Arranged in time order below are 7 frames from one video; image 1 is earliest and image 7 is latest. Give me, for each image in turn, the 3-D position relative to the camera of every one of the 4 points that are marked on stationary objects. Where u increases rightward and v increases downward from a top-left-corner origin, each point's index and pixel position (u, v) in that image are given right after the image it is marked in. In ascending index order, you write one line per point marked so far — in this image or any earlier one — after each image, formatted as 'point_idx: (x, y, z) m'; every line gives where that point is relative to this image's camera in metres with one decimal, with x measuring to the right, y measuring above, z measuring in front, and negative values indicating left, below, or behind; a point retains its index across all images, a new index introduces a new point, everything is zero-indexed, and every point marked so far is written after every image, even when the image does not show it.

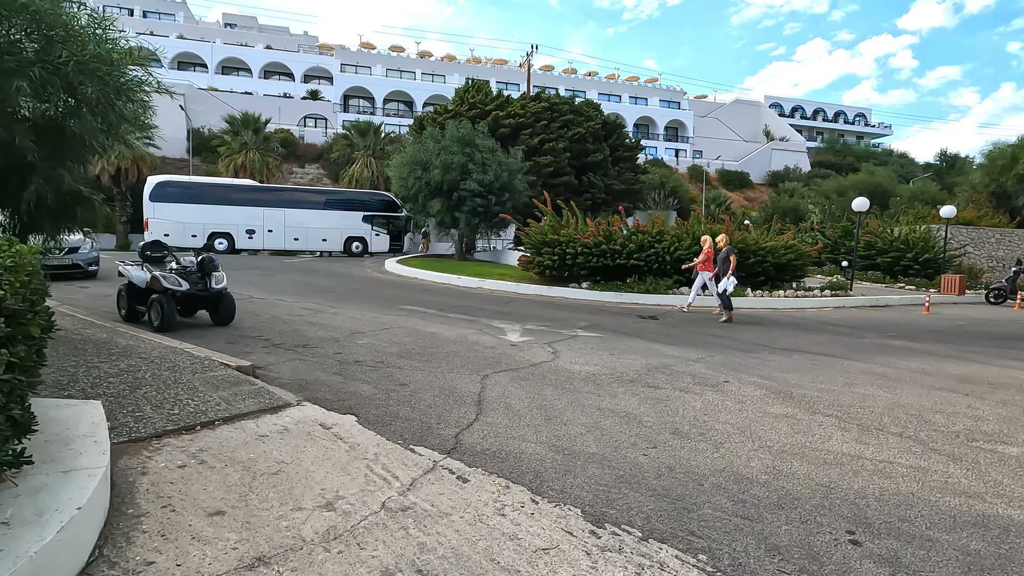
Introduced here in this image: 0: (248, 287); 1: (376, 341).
0: (-8.0, 0.0, +16.2) m
1: (-2.4, -0.9, +9.5) m
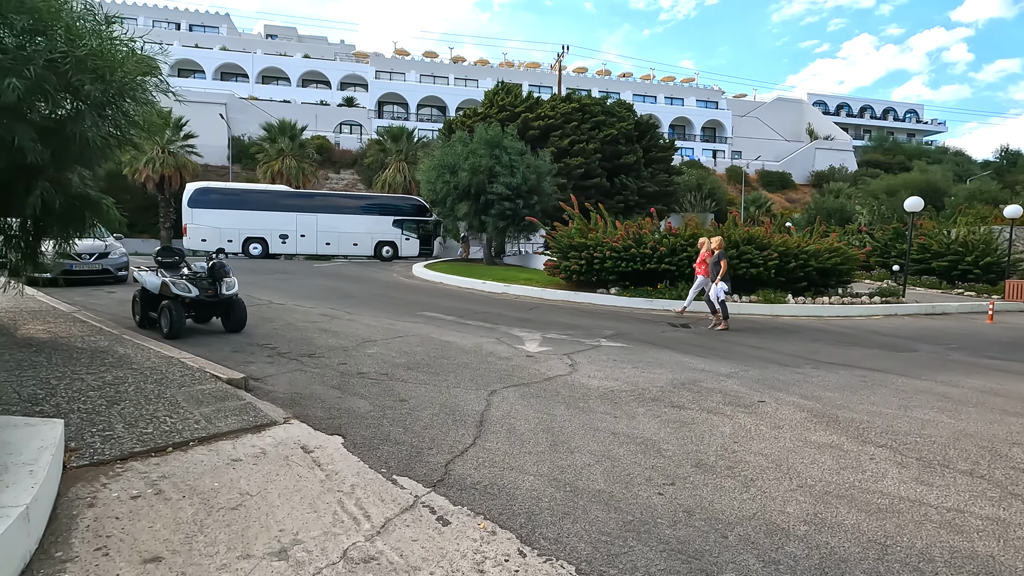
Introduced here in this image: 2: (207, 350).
0: (-7.2, -0.1, +16.2) m
1: (-2.1, -1.1, +9.1) m
2: (-4.9, -1.0, +8.6) m
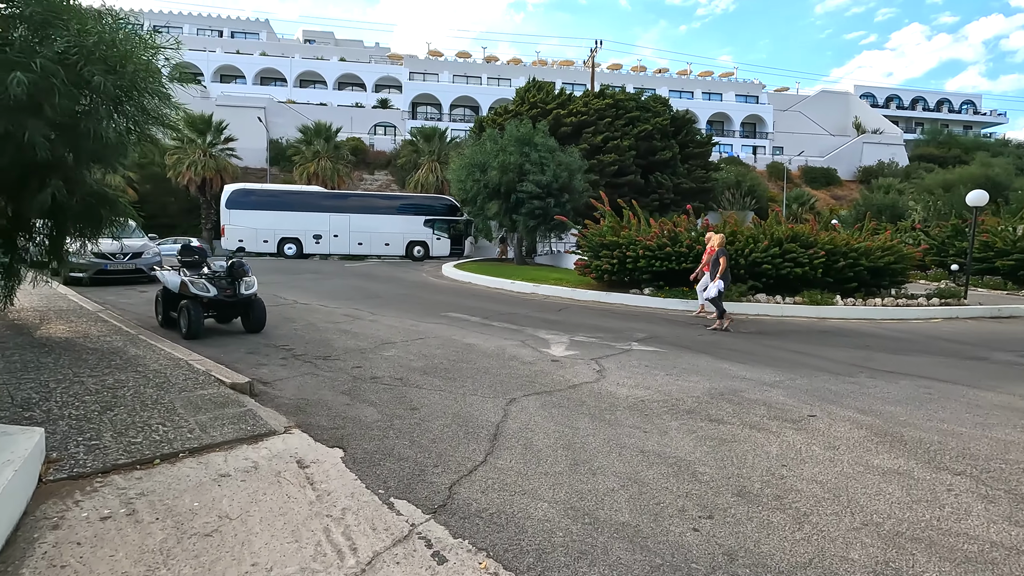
0: (-6.4, -0.1, +16.1) m
1: (-1.7, -1.0, +8.7) m
2: (-4.5, -1.0, +8.4) m
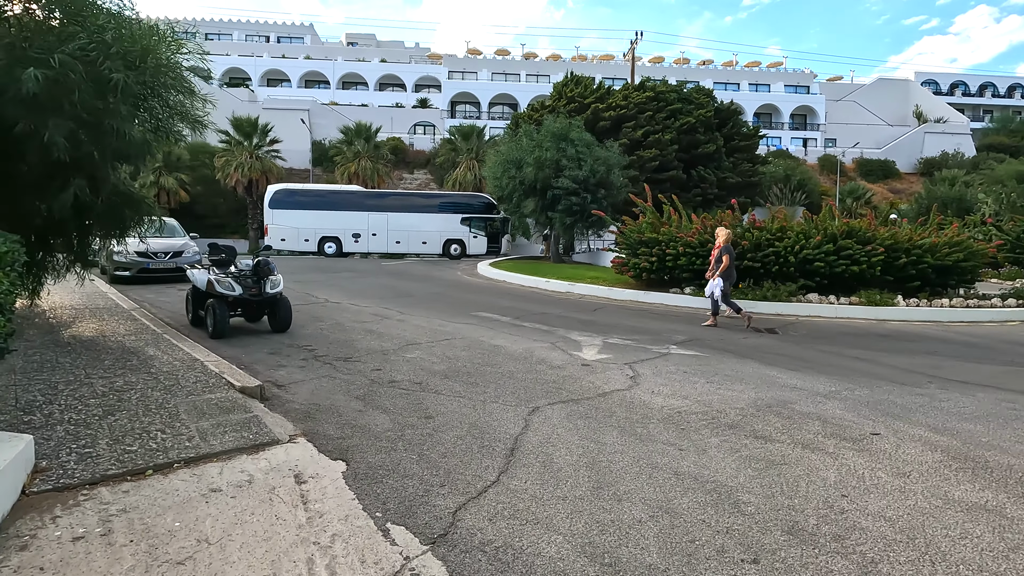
0: (-5.4, -0.1, +16.1) m
1: (-1.3, -1.0, +8.3) m
2: (-4.1, -1.0, +8.3) m
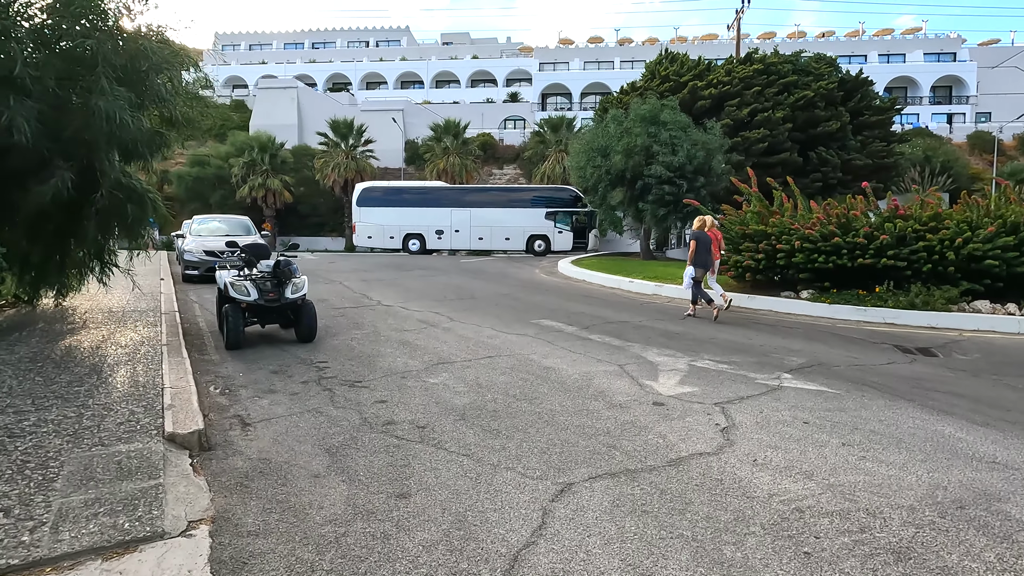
0: (-3.4, -0.1, +14.9) m
1: (-0.7, -1.1, +6.6) m
2: (-3.5, -1.0, +7.1) m
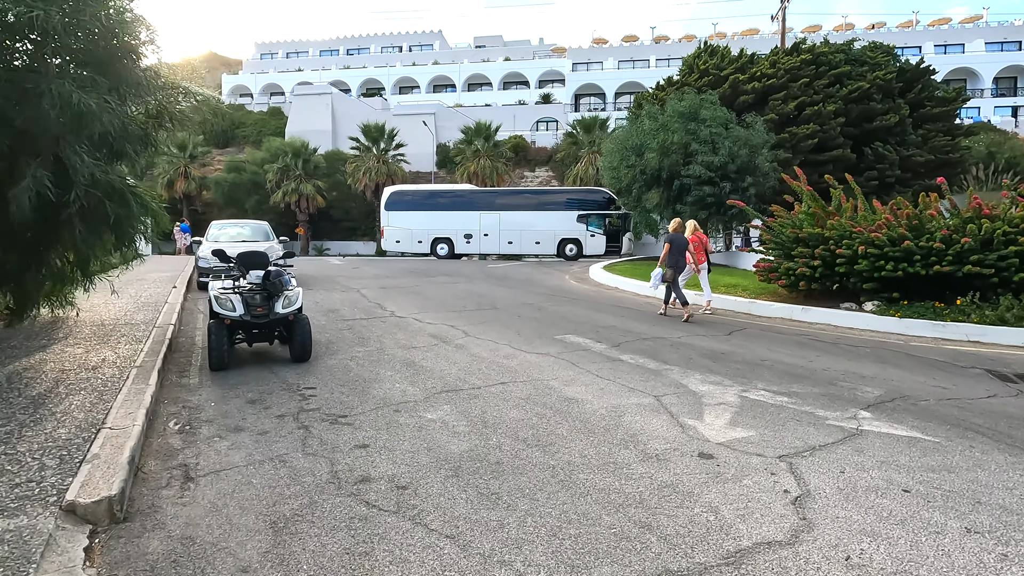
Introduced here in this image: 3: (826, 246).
0: (-2.7, -0.3, +14.0) m
1: (-0.6, -1.3, +5.6) m
2: (-3.3, -1.2, +6.2) m
3: (+6.9, +0.9, +11.8) m
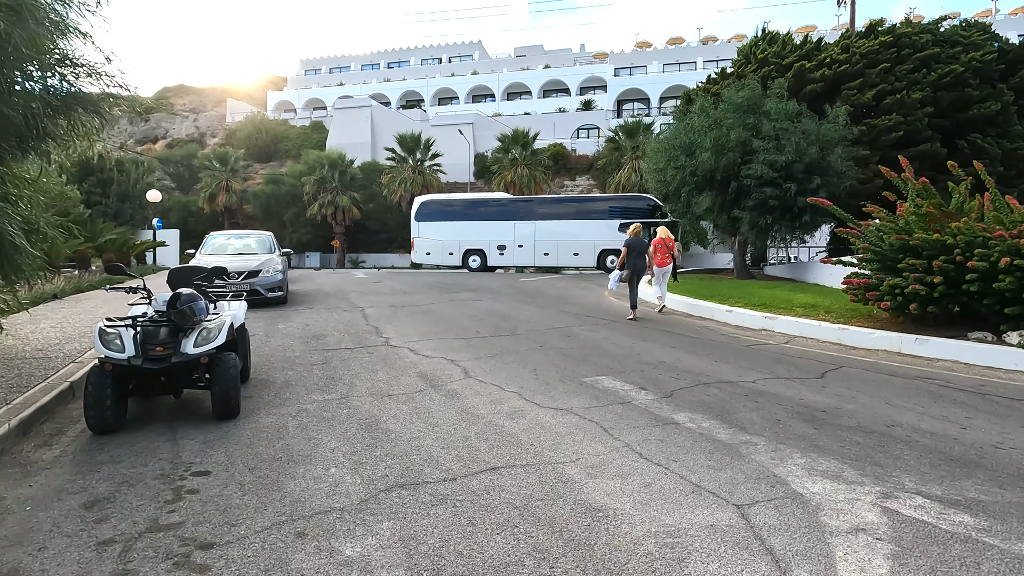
0: (-2.2, -0.8, +11.9) m
1: (-0.7, -1.6, +3.2) m
2: (-3.4, -1.5, +4.1) m
3: (+7.2, +0.5, +8.9) m
